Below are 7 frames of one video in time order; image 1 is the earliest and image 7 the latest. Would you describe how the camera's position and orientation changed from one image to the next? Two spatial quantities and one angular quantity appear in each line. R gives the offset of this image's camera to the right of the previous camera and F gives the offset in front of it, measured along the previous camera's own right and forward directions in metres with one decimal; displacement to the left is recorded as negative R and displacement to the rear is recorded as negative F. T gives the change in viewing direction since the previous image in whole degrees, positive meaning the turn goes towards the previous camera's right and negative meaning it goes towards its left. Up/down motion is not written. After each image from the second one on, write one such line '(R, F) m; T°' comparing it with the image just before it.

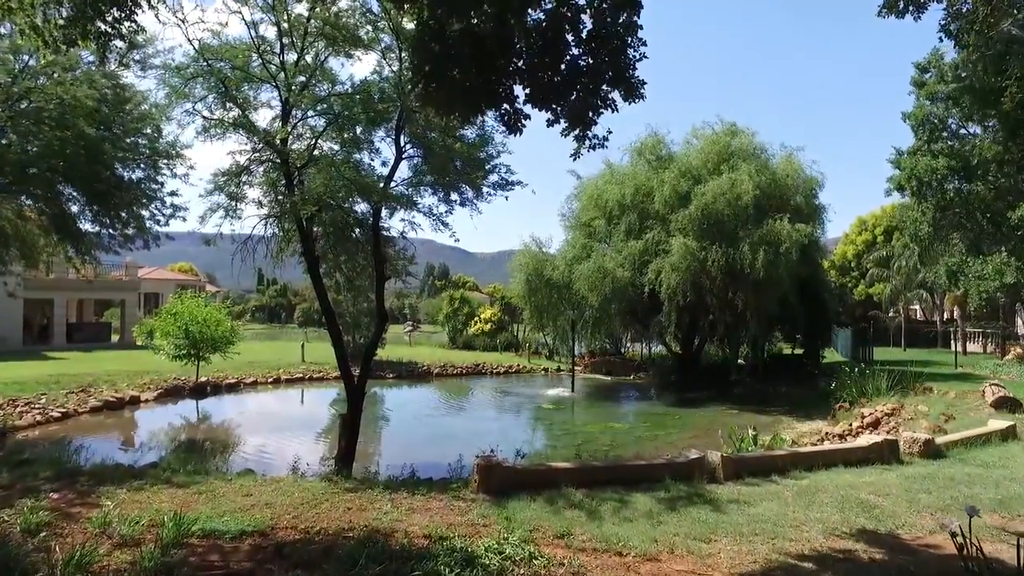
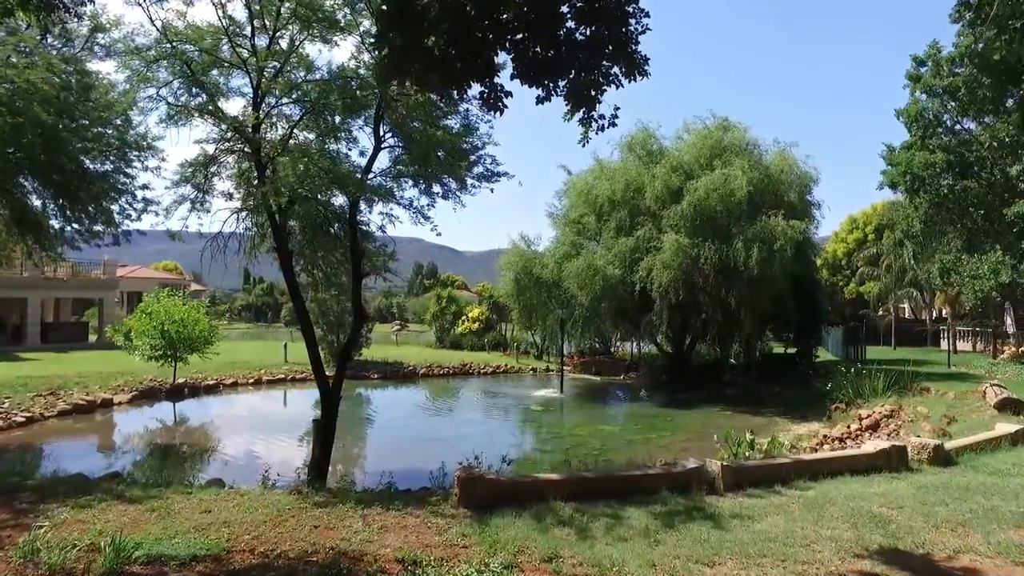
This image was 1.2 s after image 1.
(0.0, +0.5) m; +1°
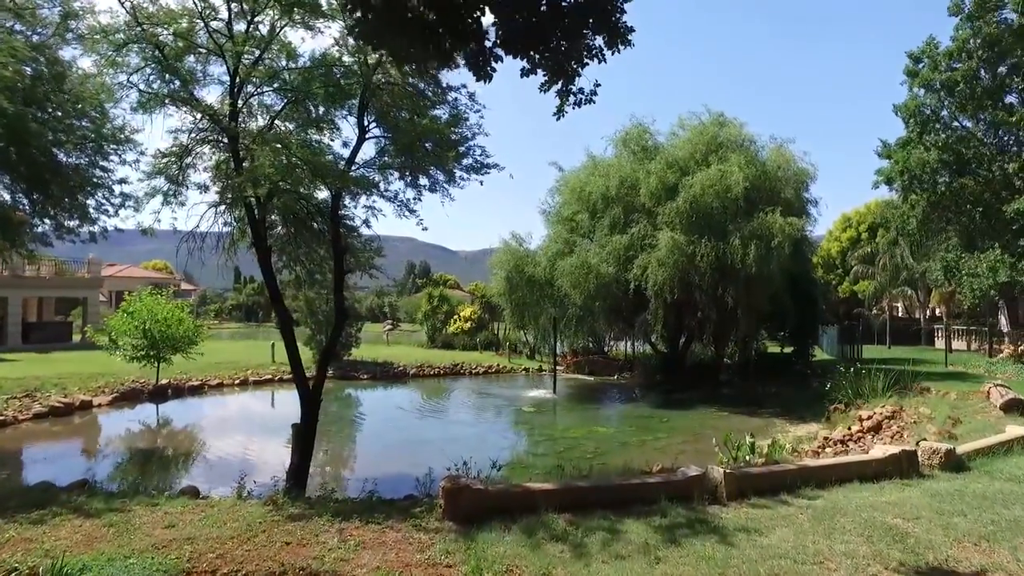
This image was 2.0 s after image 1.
(0.0, +0.4) m; +1°
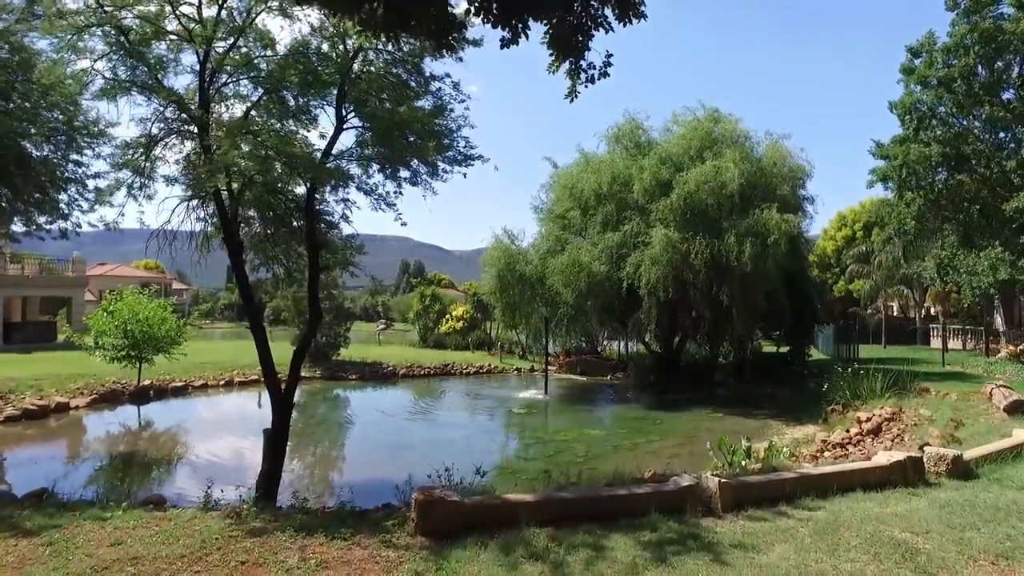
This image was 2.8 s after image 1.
(+0.1, +0.4) m; 0°
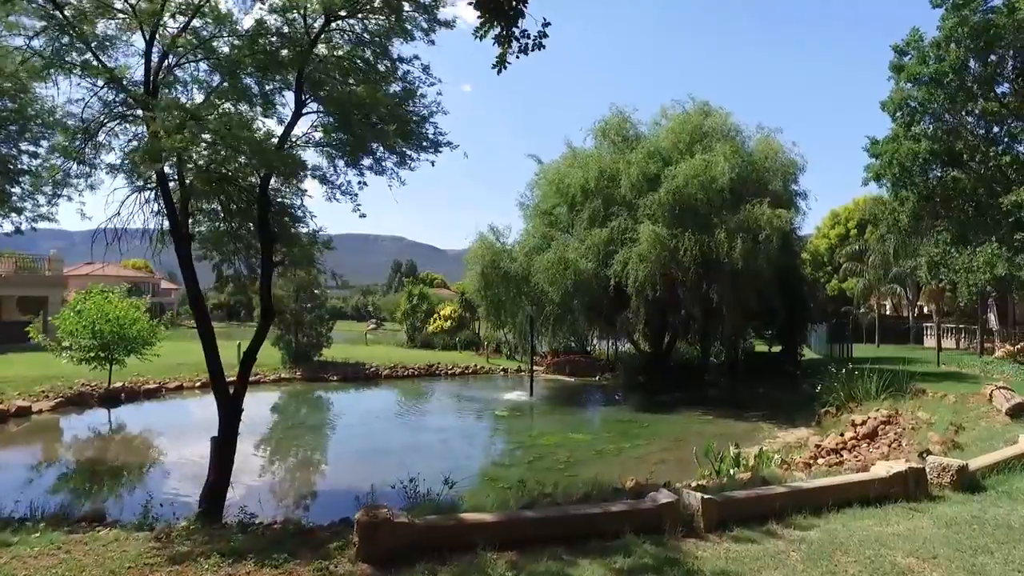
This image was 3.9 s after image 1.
(+0.2, +0.5) m; 0°
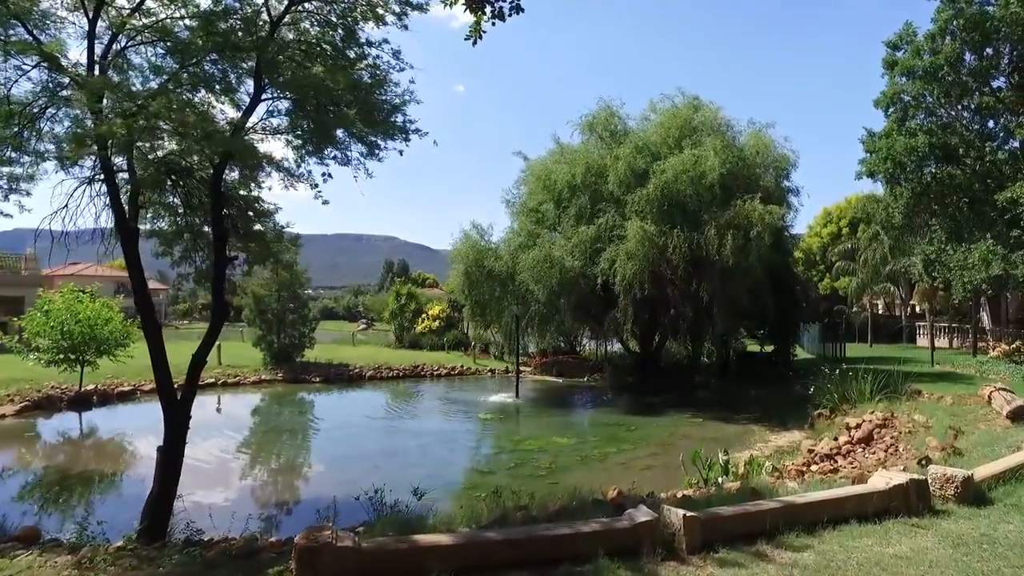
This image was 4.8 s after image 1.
(+0.2, +0.5) m; +1°
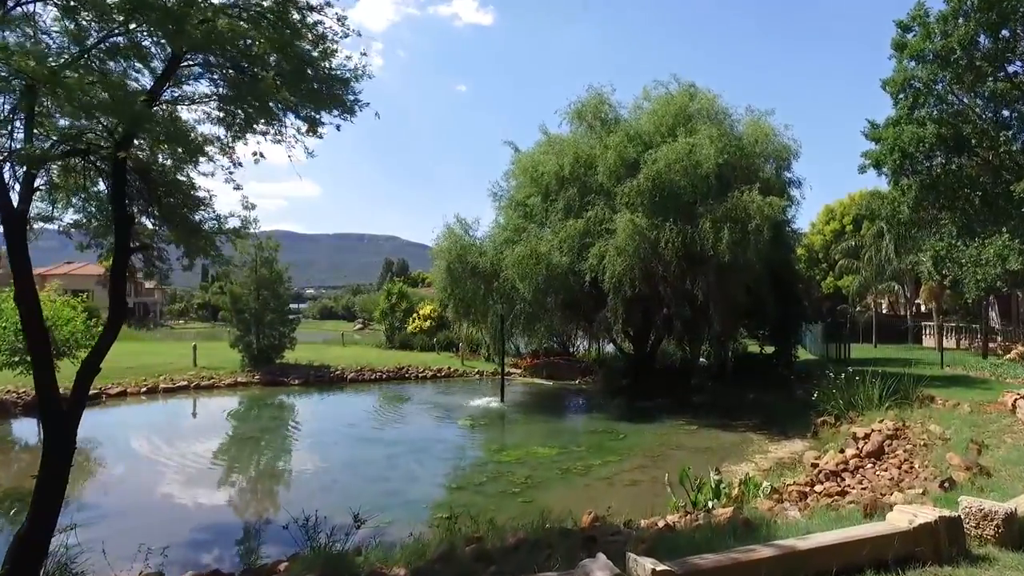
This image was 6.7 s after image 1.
(+0.4, +1.0) m; 0°
